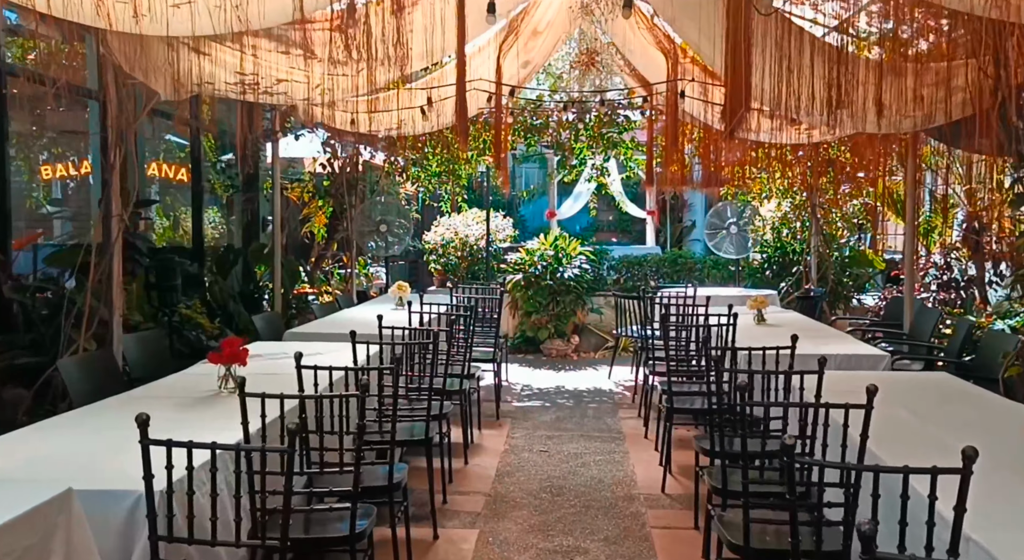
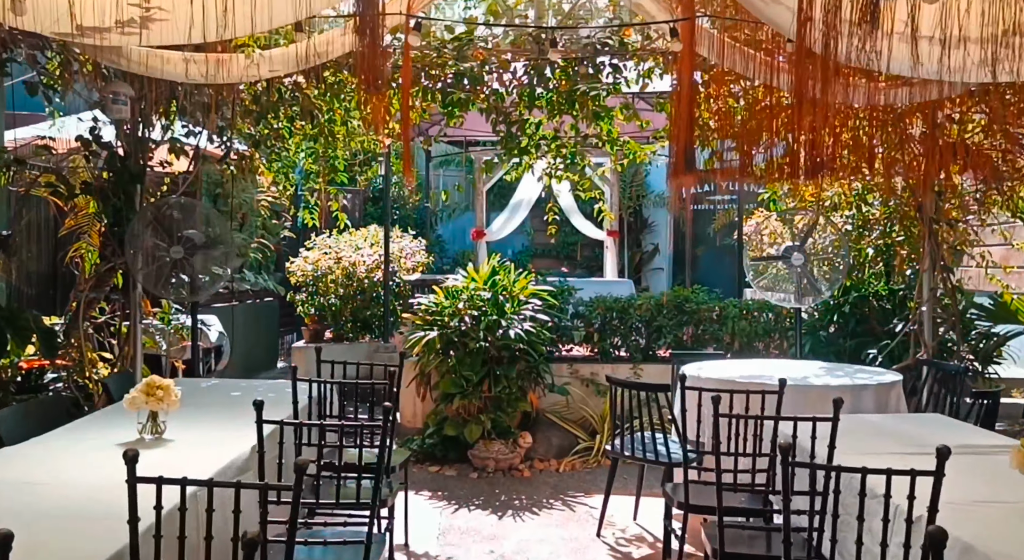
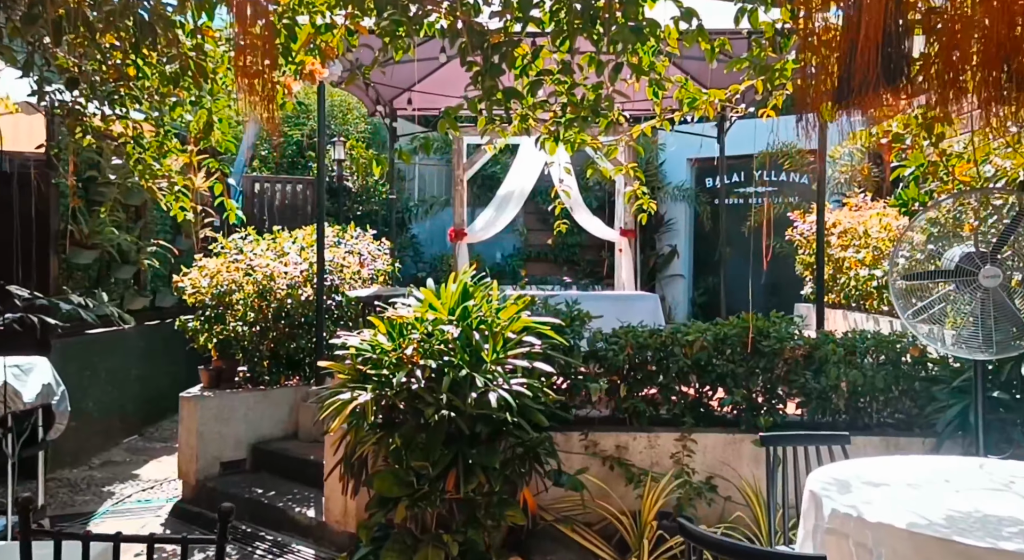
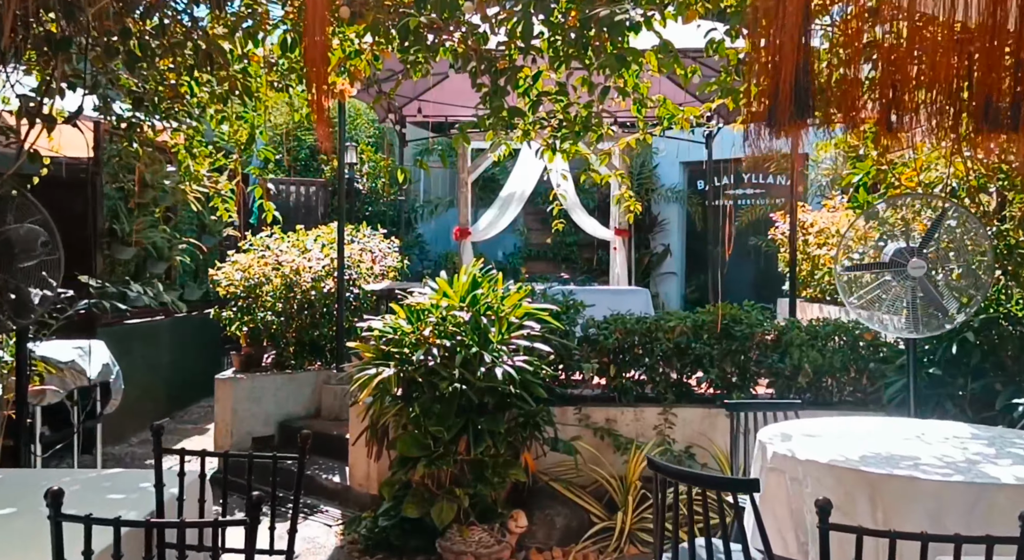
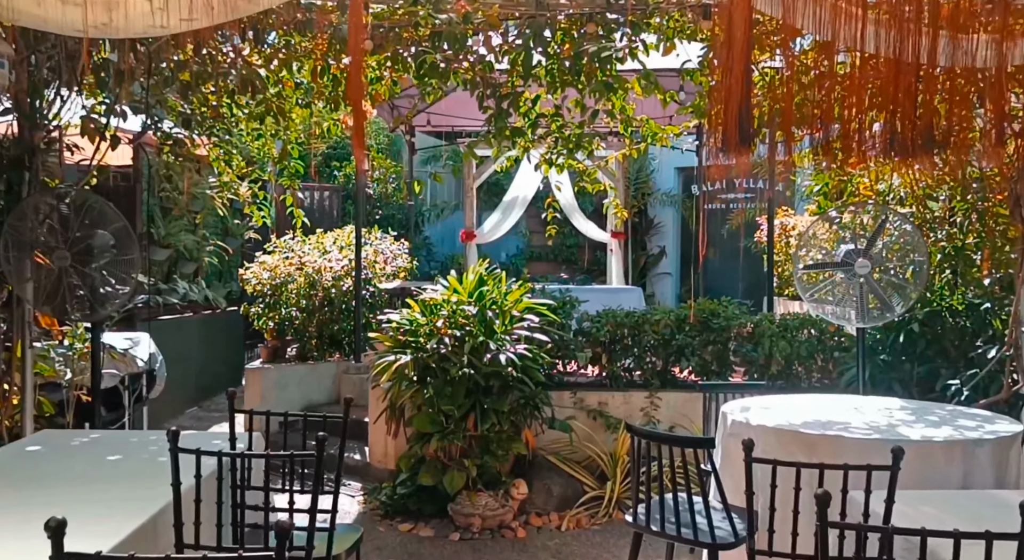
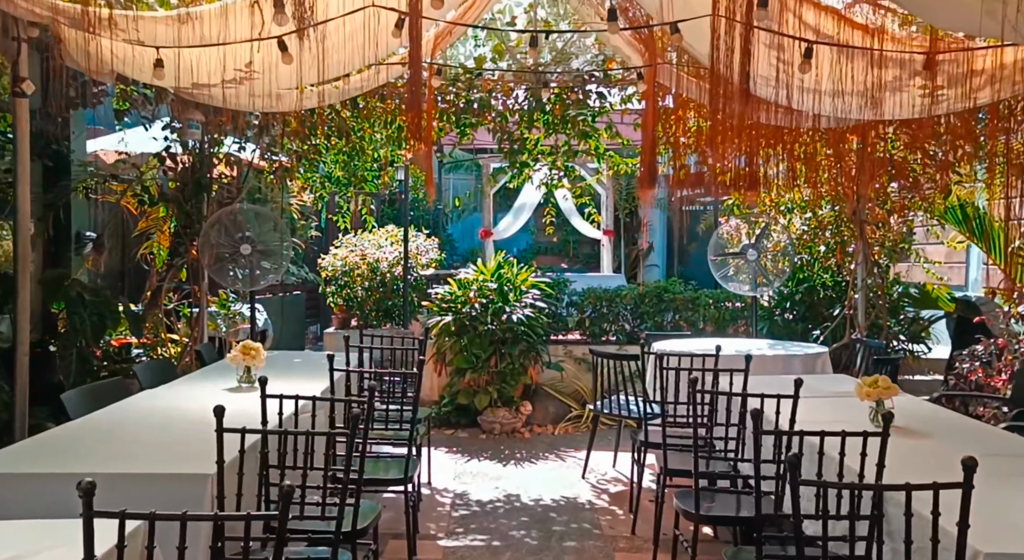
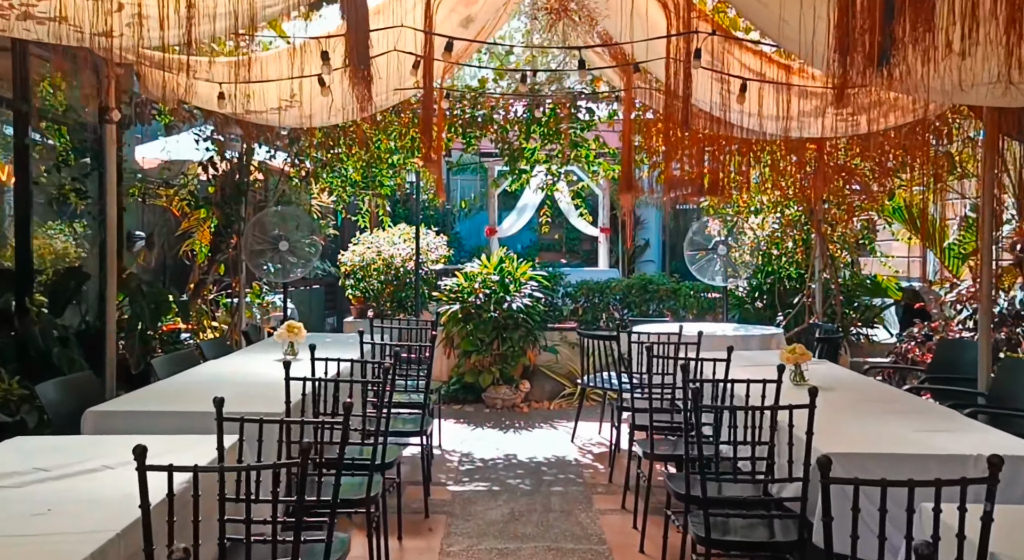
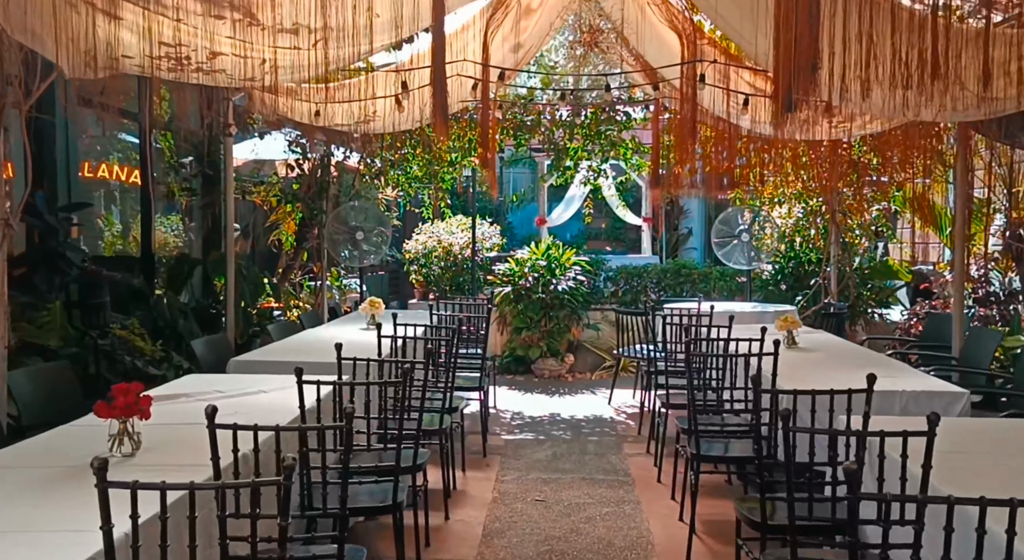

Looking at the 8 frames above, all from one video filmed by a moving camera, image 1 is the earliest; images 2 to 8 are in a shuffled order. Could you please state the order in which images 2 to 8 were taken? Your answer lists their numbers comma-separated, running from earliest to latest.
8, 7, 6, 2, 5, 4, 3
